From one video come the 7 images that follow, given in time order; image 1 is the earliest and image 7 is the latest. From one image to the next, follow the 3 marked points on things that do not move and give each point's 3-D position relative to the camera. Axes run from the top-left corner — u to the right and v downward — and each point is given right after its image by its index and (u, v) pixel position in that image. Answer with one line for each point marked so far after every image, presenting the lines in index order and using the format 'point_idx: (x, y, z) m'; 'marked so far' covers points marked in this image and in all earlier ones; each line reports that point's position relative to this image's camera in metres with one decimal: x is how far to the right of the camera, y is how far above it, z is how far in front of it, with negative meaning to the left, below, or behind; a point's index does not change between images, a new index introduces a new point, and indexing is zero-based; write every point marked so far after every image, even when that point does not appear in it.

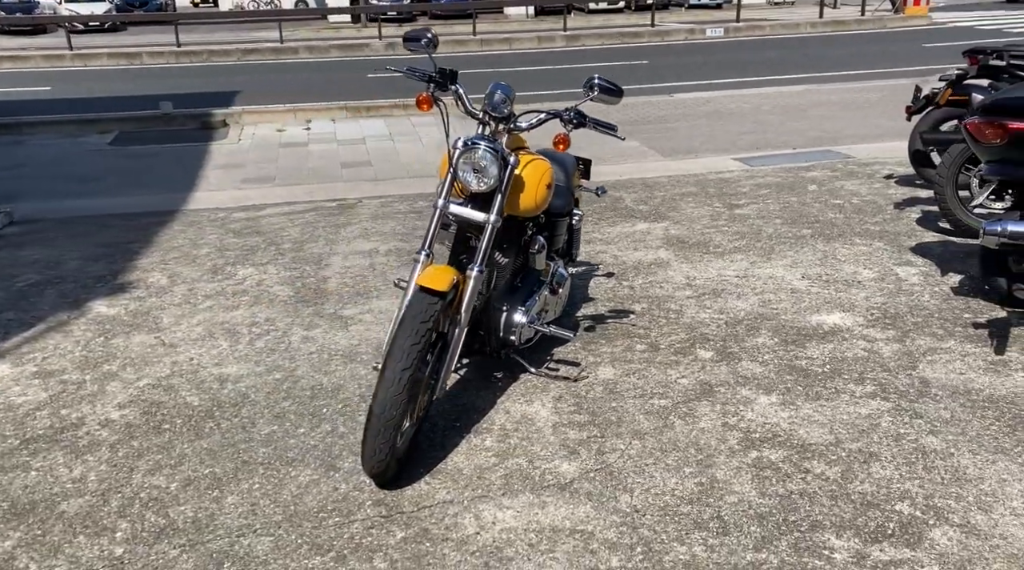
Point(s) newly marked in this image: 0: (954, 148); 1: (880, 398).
0: (+2.5, +0.8, +6.1) m
1: (+1.5, -0.5, +4.4) m
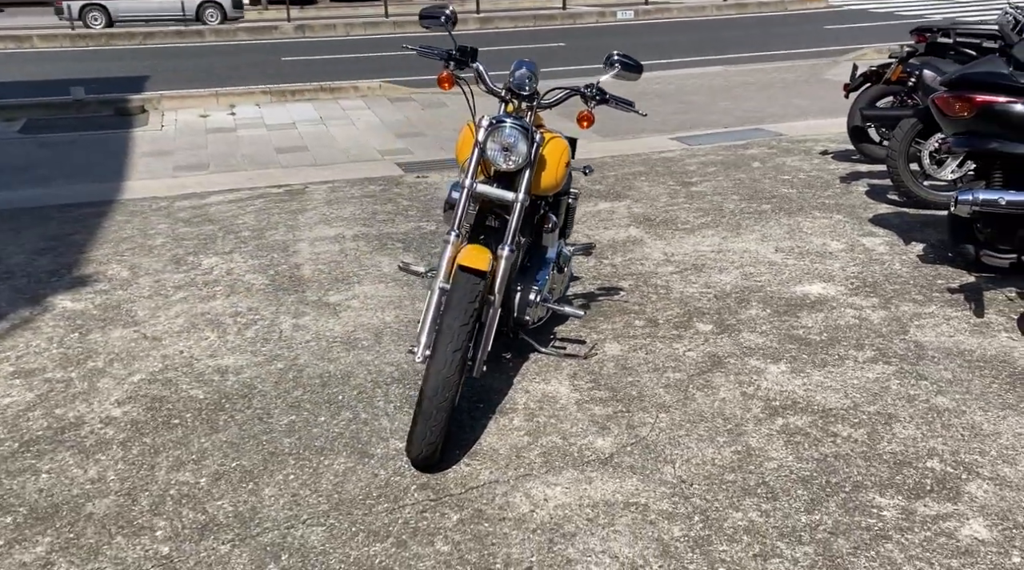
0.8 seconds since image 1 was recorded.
0: (+2.3, +1.0, +6.4) m
1: (+1.6, -0.3, +4.5) m
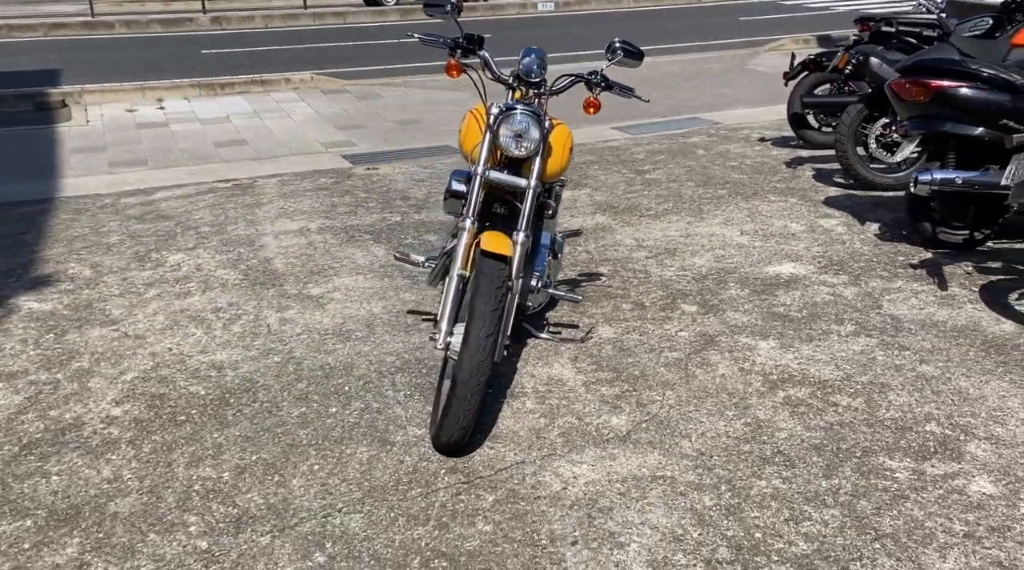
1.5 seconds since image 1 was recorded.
0: (+2.1, +1.1, +6.7) m
1: (+1.6, -0.2, +4.8) m
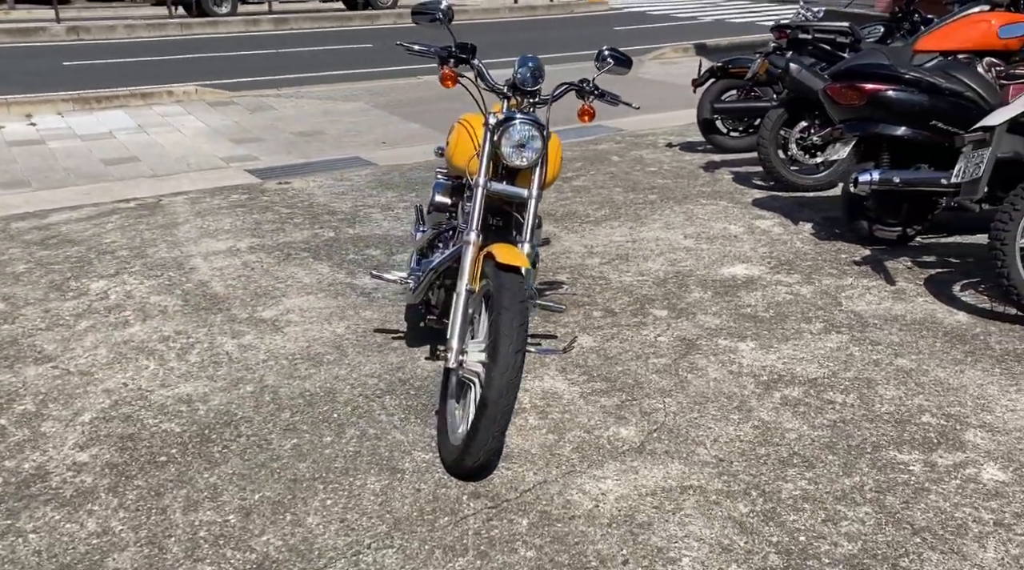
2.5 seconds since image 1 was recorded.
0: (+1.7, +1.1, +6.9) m
1: (+1.5, -0.2, +4.9) m
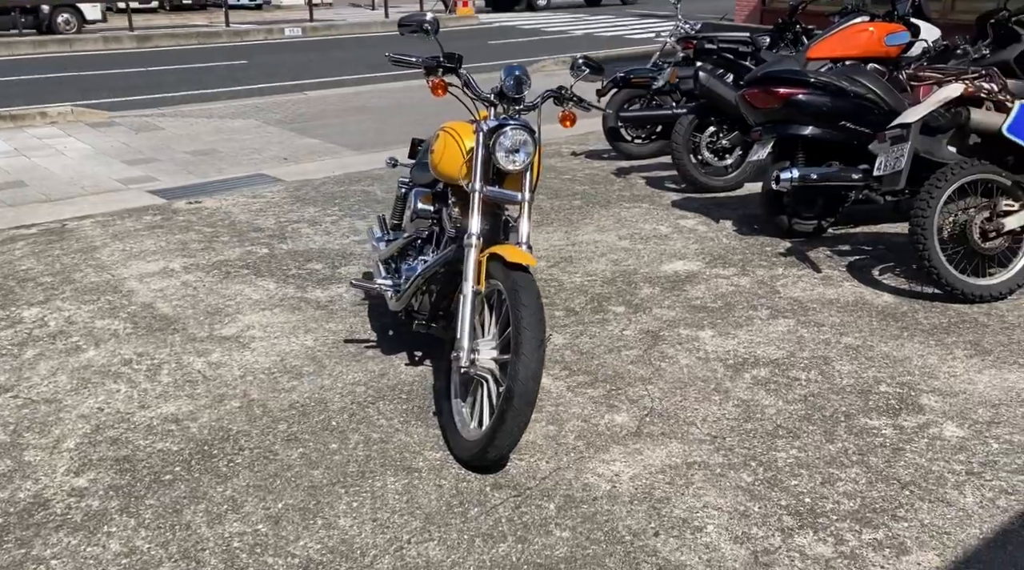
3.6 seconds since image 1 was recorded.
0: (+1.1, +1.1, +7.3) m
1: (+1.3, -0.2, +5.3) m
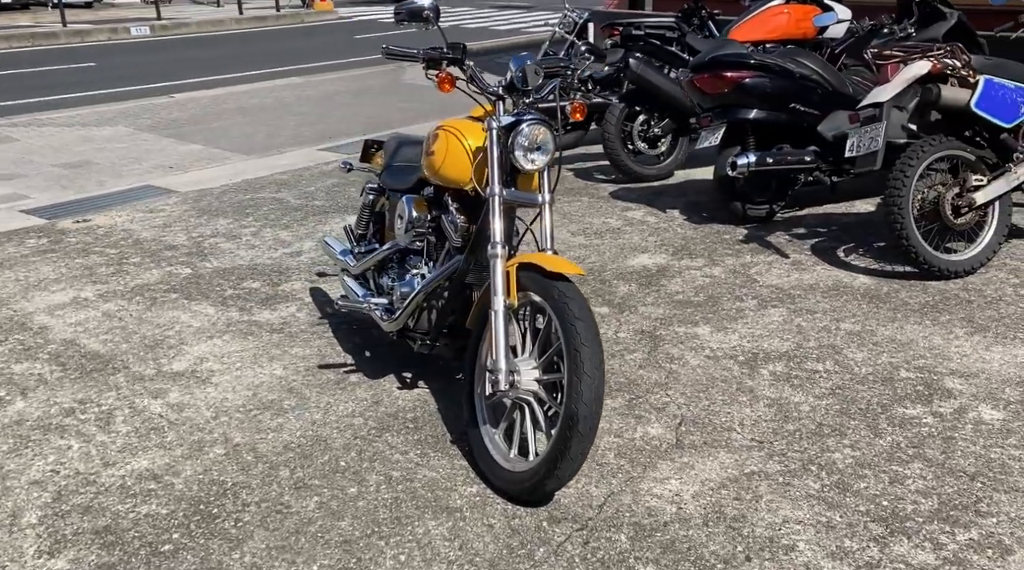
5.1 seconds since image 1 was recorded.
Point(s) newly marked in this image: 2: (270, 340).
0: (+0.7, +1.2, +7.0) m
1: (+1.2, -0.1, +5.1) m
2: (-1.1, -0.2, +4.9) m
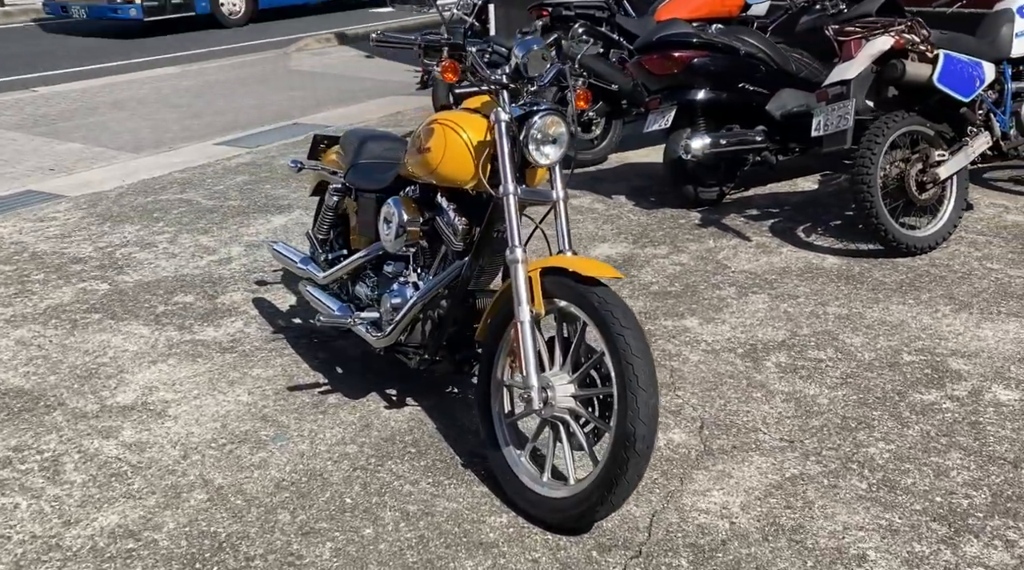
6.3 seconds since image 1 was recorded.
0: (+0.2, +1.2, +6.7) m
1: (+1.1, 0.0, +4.9) m
2: (-1.2, -0.3, +4.4) m
